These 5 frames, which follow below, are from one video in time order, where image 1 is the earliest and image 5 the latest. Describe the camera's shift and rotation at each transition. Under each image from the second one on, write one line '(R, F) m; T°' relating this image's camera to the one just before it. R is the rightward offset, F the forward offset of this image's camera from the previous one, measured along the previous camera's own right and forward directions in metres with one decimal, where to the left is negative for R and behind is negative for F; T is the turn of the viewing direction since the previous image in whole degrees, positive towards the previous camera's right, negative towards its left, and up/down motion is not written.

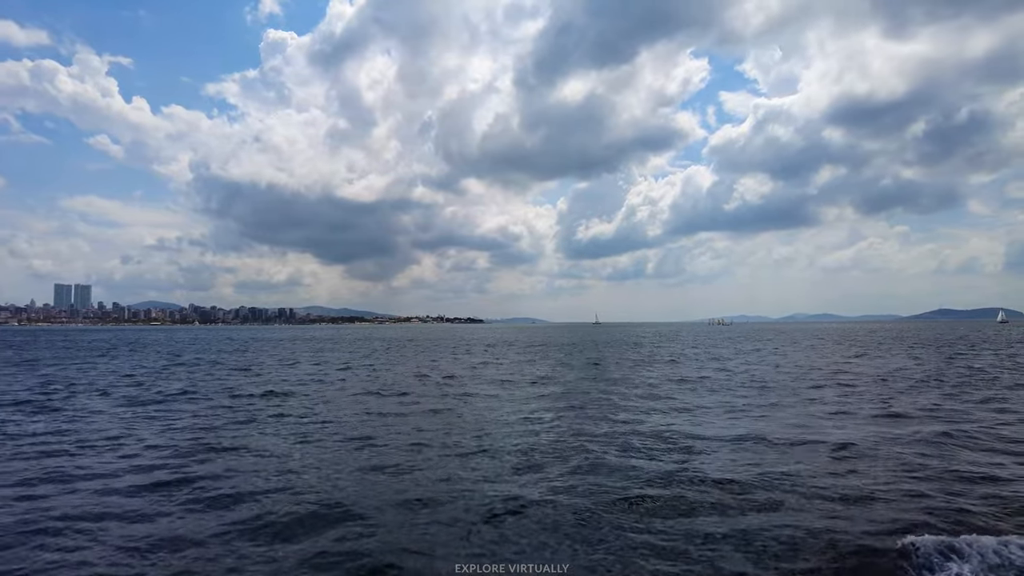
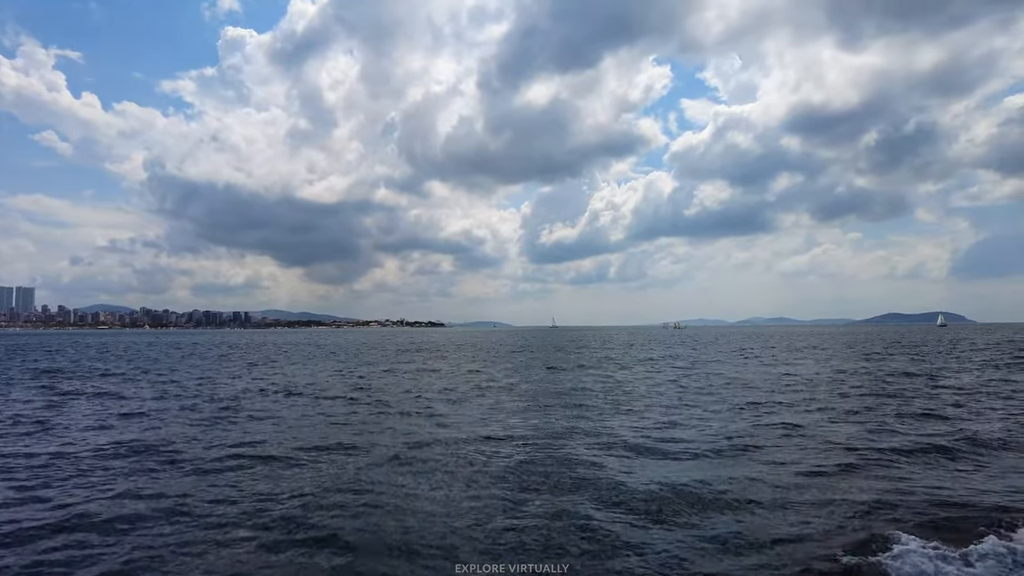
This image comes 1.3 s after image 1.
(+4.5, +1.6) m; +3°
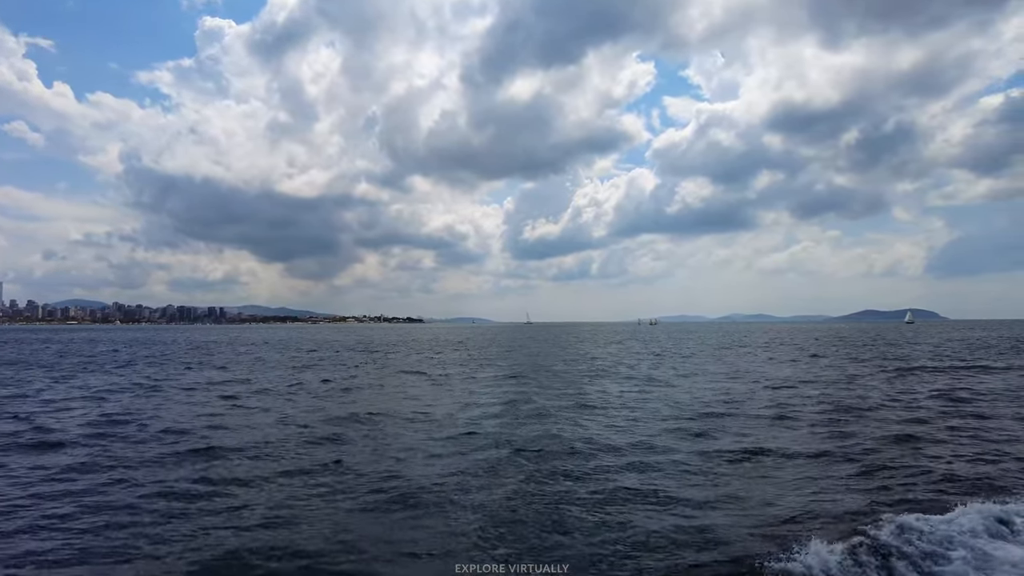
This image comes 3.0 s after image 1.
(+3.0, +1.4) m; +1°
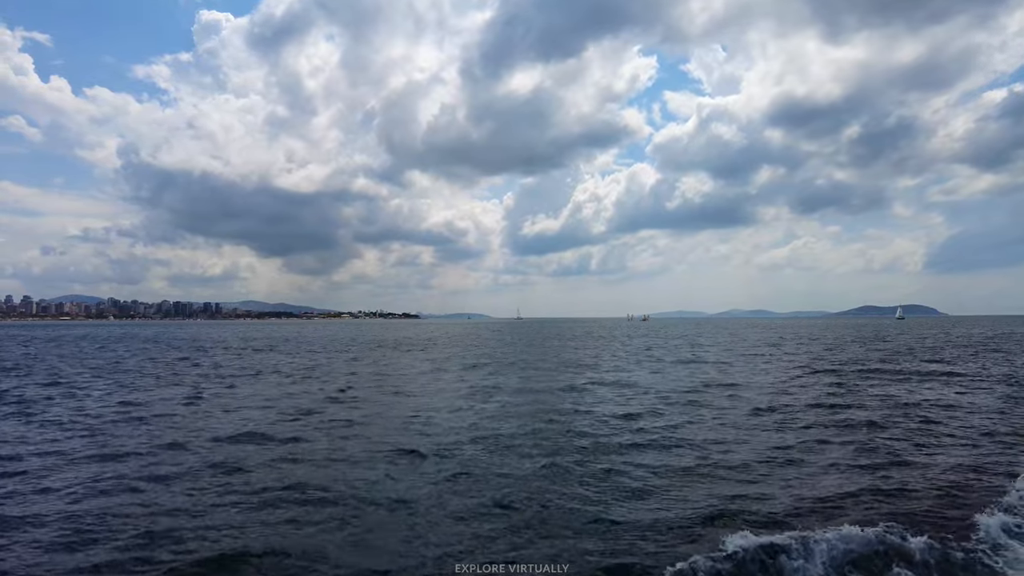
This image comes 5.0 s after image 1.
(+2.8, +1.5) m; 0°
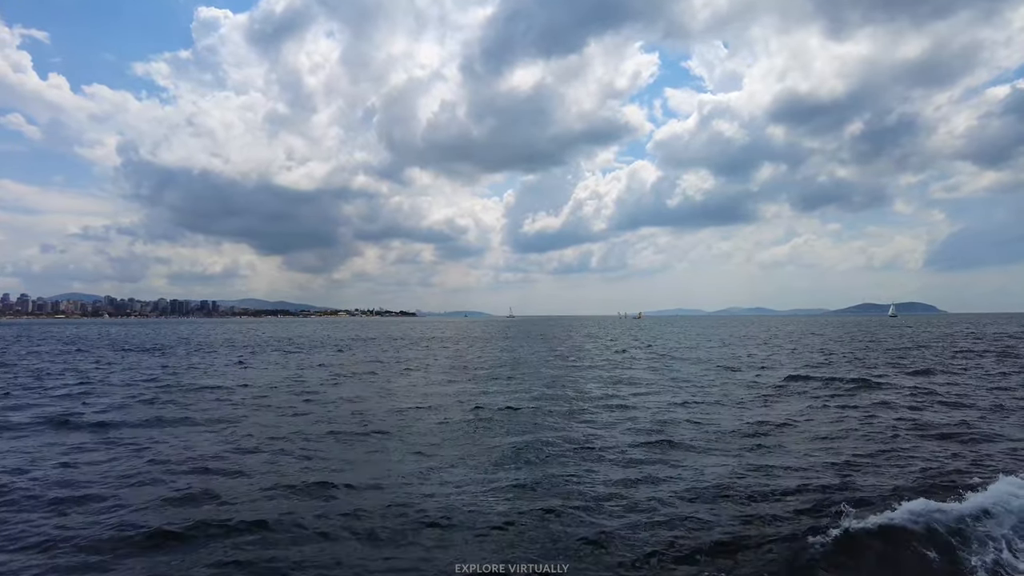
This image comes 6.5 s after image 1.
(+2.0, +1.3) m; 0°
